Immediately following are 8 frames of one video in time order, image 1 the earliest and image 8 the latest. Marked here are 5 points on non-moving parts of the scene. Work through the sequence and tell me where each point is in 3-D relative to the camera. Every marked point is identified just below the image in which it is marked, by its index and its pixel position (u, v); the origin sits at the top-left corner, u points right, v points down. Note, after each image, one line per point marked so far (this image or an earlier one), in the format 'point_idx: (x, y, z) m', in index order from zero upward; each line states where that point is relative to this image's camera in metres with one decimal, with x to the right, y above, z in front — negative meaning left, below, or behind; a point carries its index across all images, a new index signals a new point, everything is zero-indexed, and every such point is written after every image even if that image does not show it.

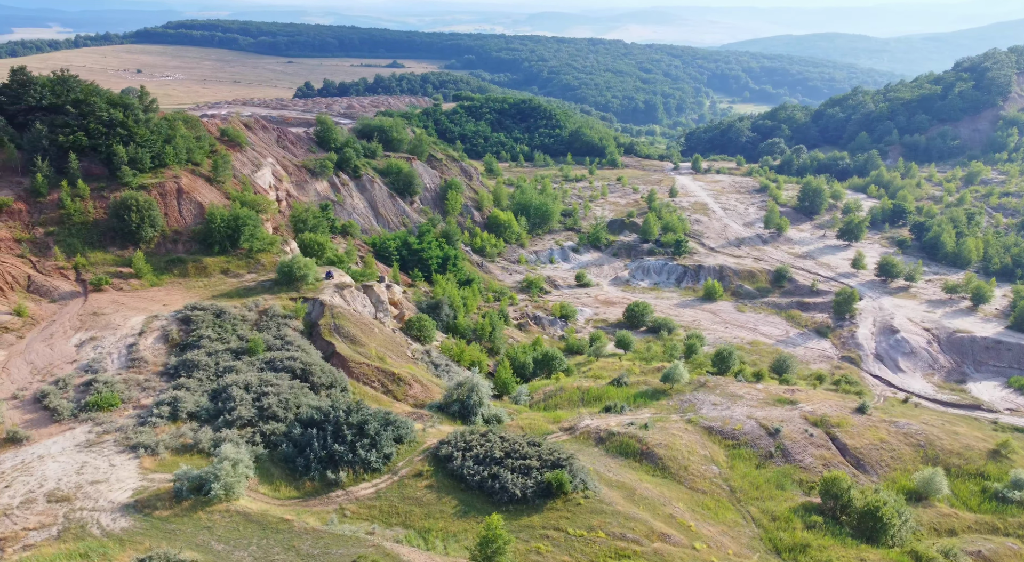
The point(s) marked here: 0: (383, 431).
0: (-3.6, -4.1, +19.2) m
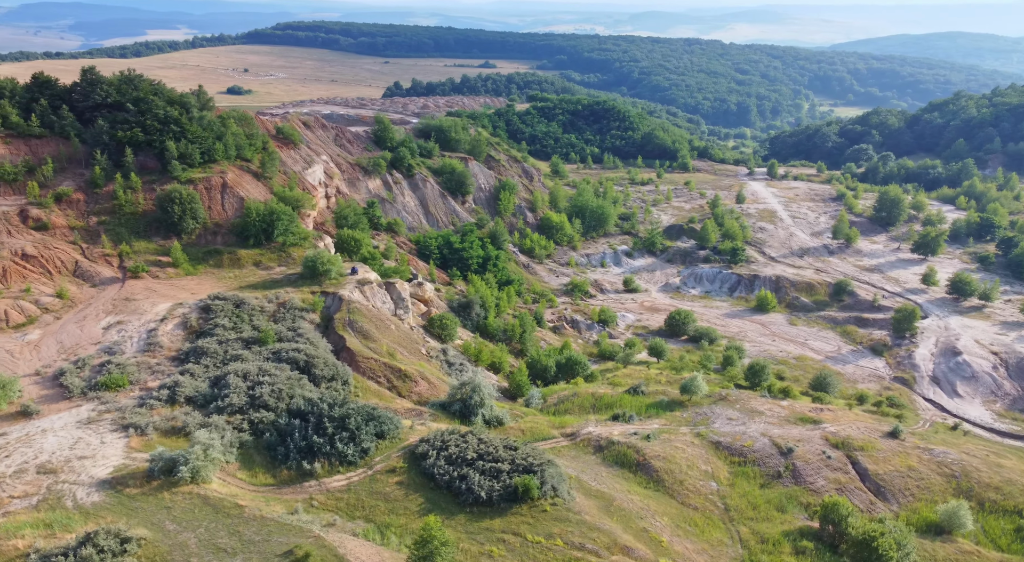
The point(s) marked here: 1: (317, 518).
0: (-4.1, -4.0, +19.4) m
1: (-4.8, -5.5, +16.0) m
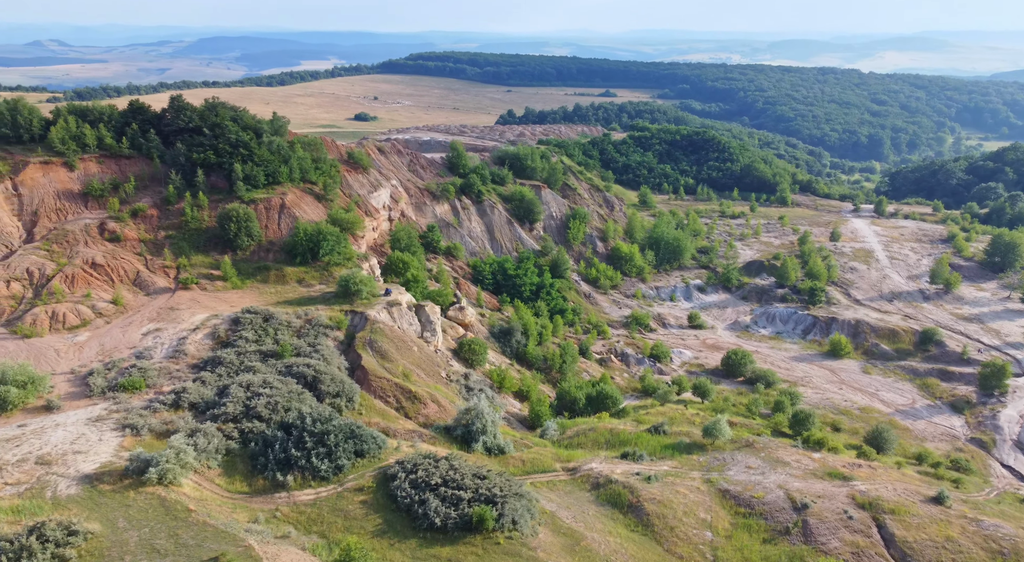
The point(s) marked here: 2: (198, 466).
0: (-4.8, -4.6, +19.7) m
1: (-6.1, -5.9, +16.4) m
2: (-8.5, -5.0, +18.6) m
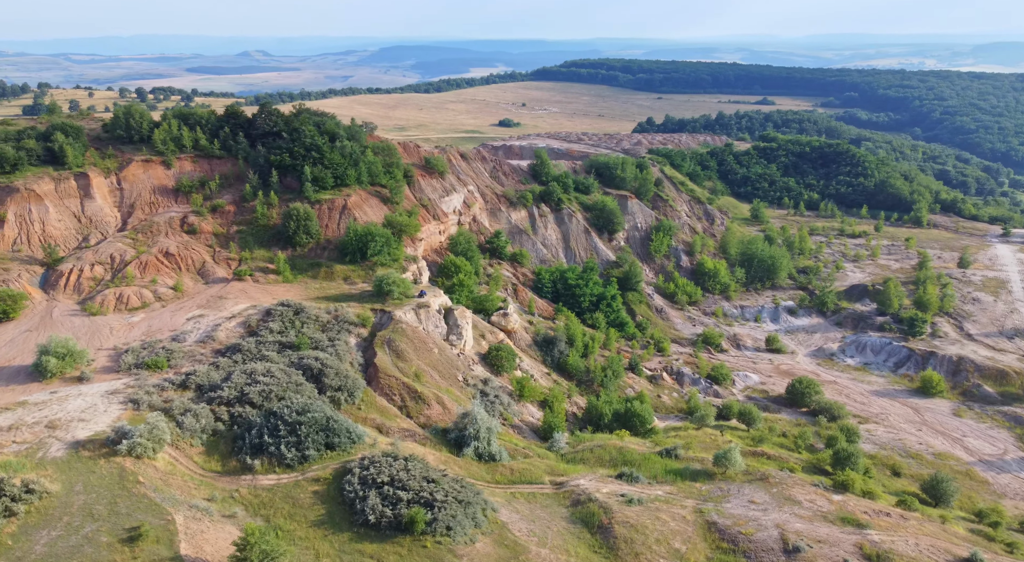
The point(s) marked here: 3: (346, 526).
0: (-5.9, -4.5, +20.6) m
1: (-7.8, -5.7, +17.5) m
2: (-9.7, -4.7, +20.1) m
3: (-4.2, -6.2, +17.6) m
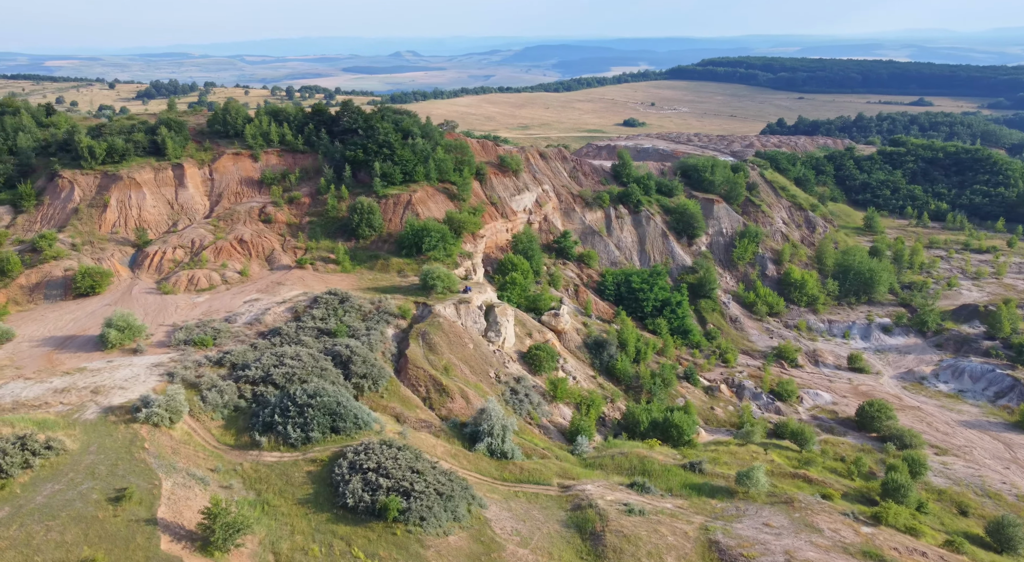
0: (-5.9, -4.2, +21.5) m
1: (-8.4, -5.3, +18.8) m
2: (-9.8, -4.2, +21.7) m
3: (-4.9, -6.0, +18.4) m
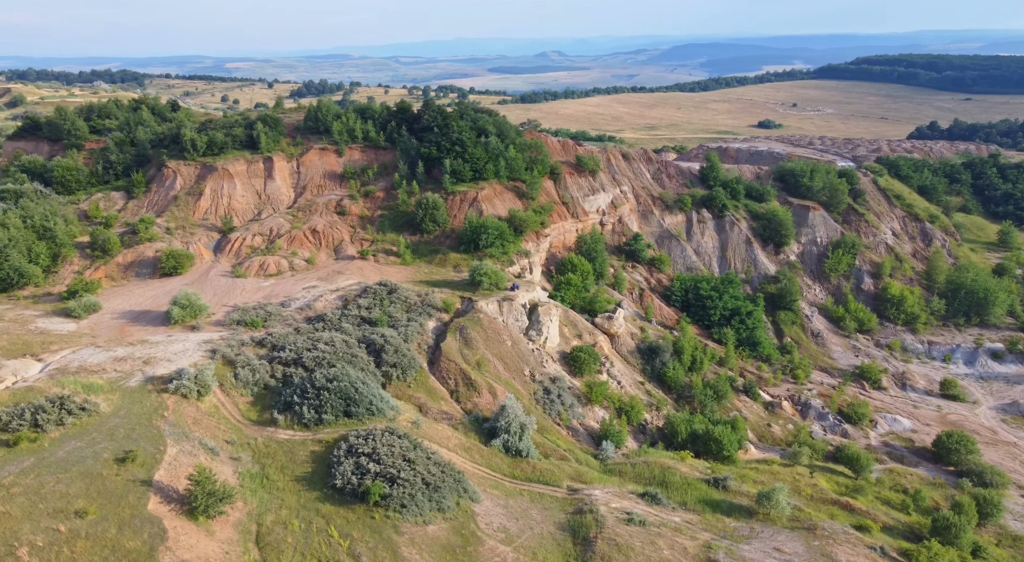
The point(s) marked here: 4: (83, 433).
0: (-5.8, -3.9, +22.6) m
1: (-8.6, -4.9, +20.3) m
2: (-9.6, -3.7, +23.4) m
3: (-5.3, -5.7, +19.3) m
4: (-12.2, -4.3, +19.5) m
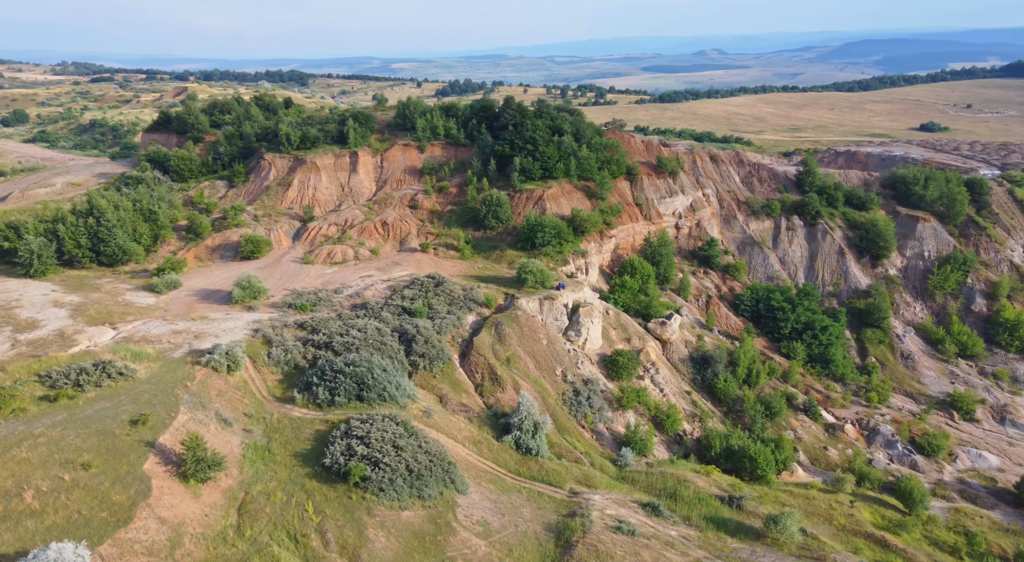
0: (-5.6, -3.6, +23.9) m
1: (-8.9, -4.4, +22.1) m
2: (-9.2, -3.2, +25.3) m
3: (-5.8, -5.4, +20.6) m
4: (-12.5, -3.6, +21.9) m
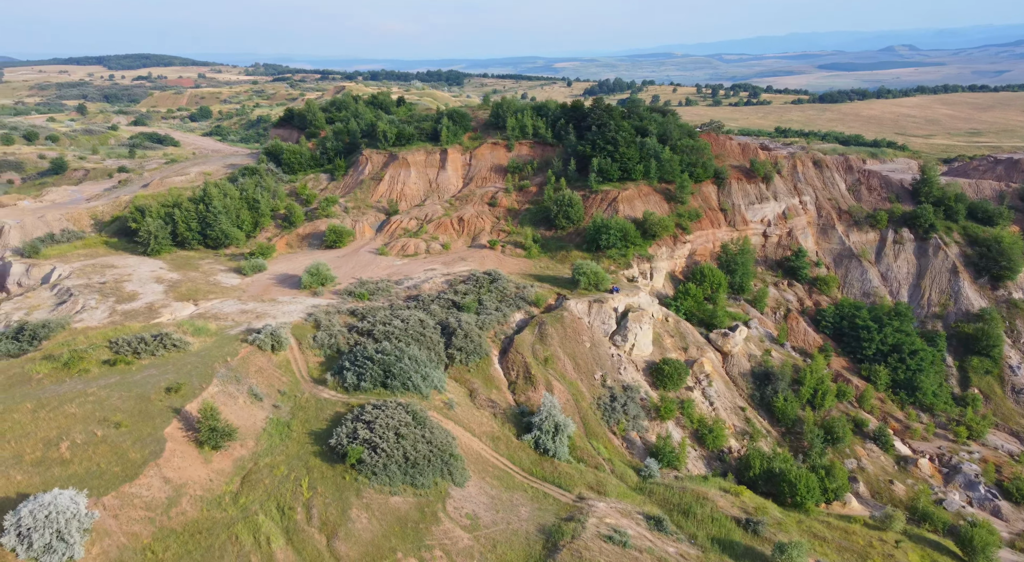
0: (-4.9, -3.3, +25.3) m
1: (-8.5, -3.9, +24.1) m
2: (-8.2, -2.7, +27.3) m
3: (-5.9, -5.1, +22.1) m
4: (-12.0, -3.0, +24.5) m
